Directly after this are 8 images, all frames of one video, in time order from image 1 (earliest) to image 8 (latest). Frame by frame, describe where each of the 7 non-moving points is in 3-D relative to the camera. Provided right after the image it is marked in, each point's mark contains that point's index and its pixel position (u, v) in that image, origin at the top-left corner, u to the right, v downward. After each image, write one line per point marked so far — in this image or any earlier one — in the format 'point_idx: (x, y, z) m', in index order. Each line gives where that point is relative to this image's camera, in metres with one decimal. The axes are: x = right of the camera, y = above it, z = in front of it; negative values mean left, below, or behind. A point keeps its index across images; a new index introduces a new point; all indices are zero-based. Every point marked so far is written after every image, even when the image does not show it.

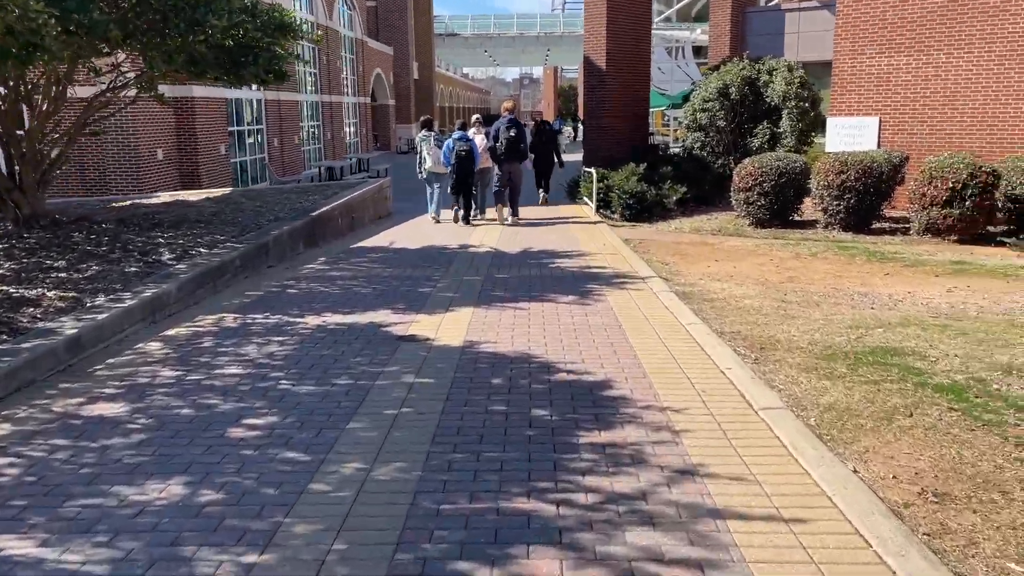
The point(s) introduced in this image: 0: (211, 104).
0: (-6.2, +3.8, +17.1) m
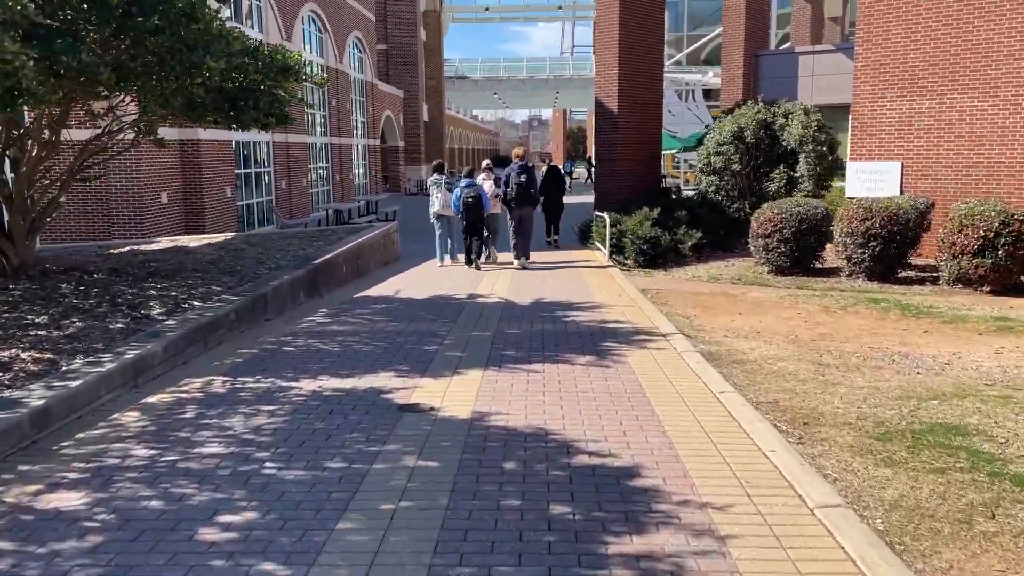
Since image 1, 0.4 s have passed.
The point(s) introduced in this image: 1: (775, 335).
0: (-6.0, +2.9, +16.9) m
1: (+2.2, -0.4, +6.9) m
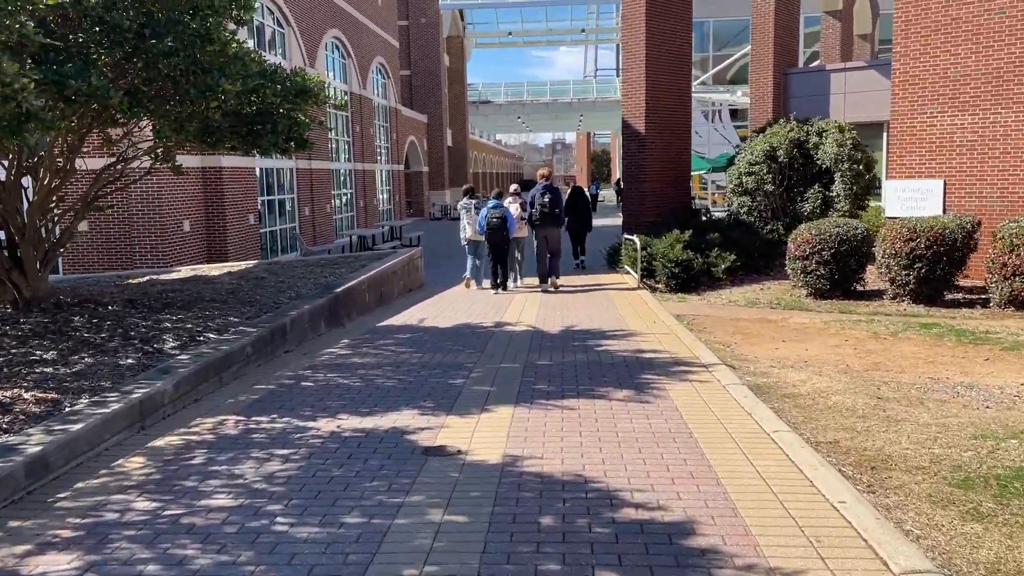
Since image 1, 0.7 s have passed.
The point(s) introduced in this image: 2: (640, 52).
0: (-5.5, +2.3, +16.8) m
1: (+2.4, -0.6, +6.5) m
2: (+2.4, +4.5, +15.9) m
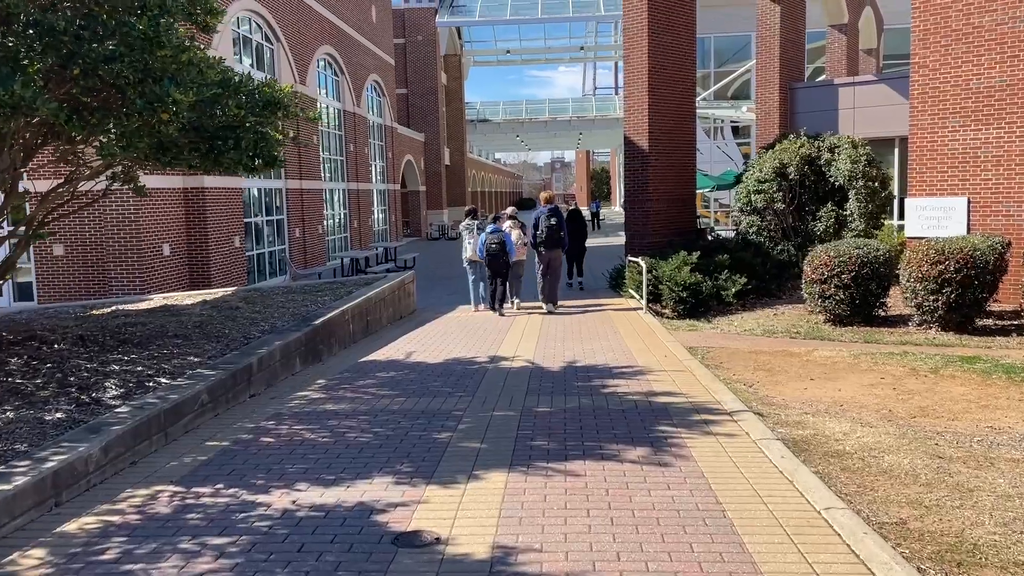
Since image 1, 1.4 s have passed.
0: (-5.5, +1.8, +16.0) m
1: (+2.4, -0.8, +5.7) m
2: (+2.4, +4.1, +15.2) m
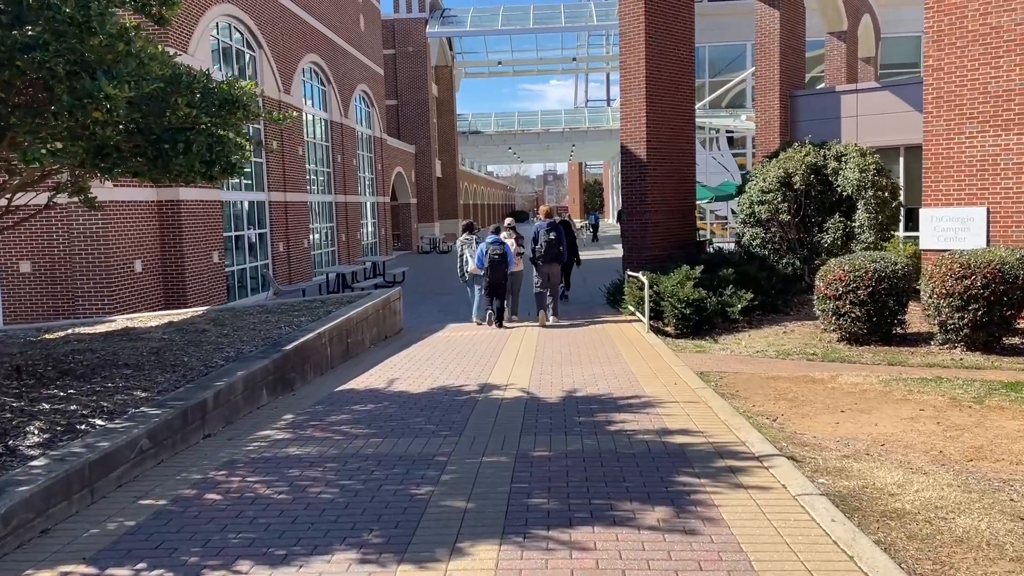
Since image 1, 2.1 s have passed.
0: (-5.7, +1.5, +15.2) m
1: (+2.4, -1.0, +4.9) m
2: (+2.2, +3.8, +14.5) m
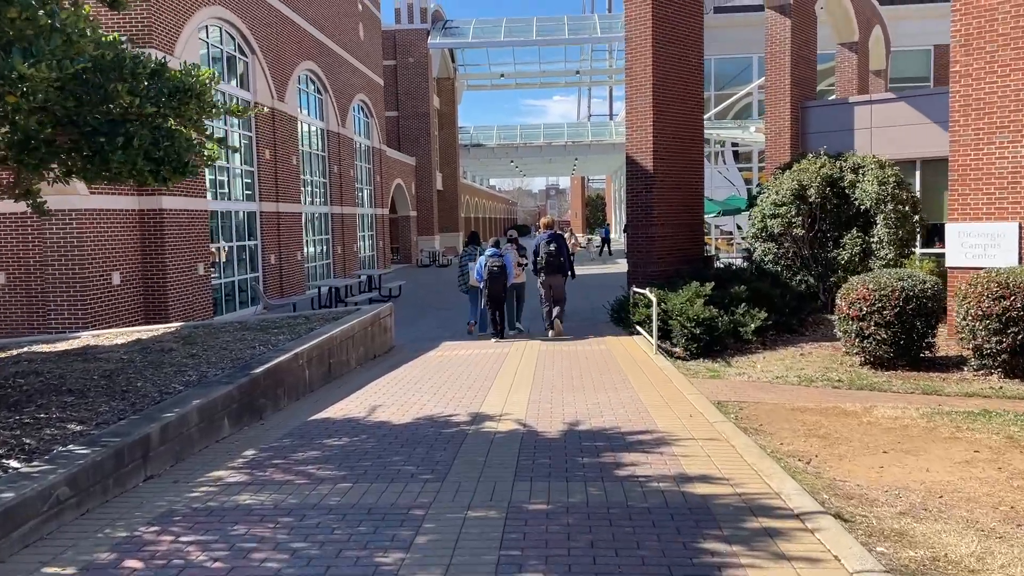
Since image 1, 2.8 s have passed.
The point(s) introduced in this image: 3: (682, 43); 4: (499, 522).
0: (-5.7, +1.2, +14.5) m
1: (+2.3, -1.1, +4.1) m
2: (+2.2, +3.5, +13.8) m
3: (+2.9, +4.2, +14.2) m
4: (-0.1, -1.1, +3.9) m
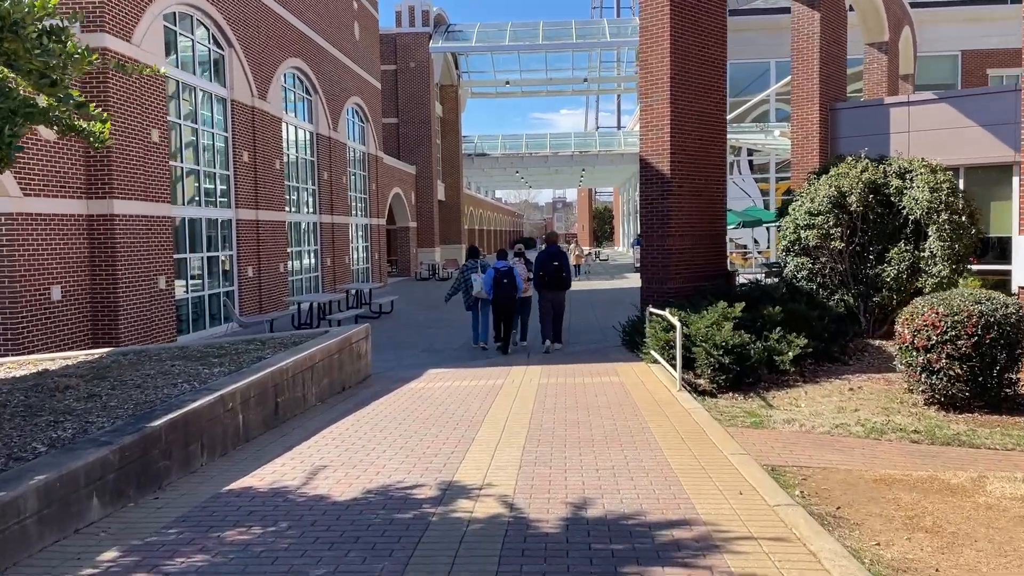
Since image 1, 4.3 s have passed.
0: (-5.7, +1.0, +12.9) m
1: (+2.2, -1.2, +2.4) m
2: (+2.2, +3.2, +12.2) m
3: (+2.9, +3.9, +12.6) m
4: (-0.2, -1.2, +2.2) m
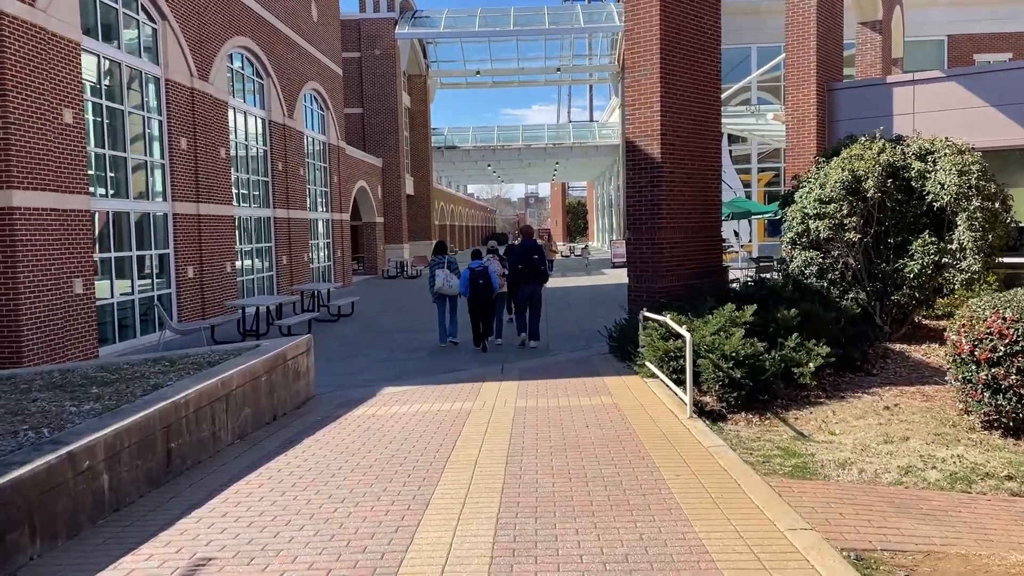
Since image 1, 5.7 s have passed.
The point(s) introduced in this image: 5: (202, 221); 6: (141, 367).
0: (-6.1, +0.9, +11.1) m
1: (+2.2, -1.3, +0.9) m
2: (+1.8, +3.2, +10.6) m
3: (+2.5, +4.0, +11.1) m
4: (-0.2, -1.3, +0.6) m
5: (-5.9, +1.3, +15.8) m
6: (-3.1, -0.7, +7.0) m
